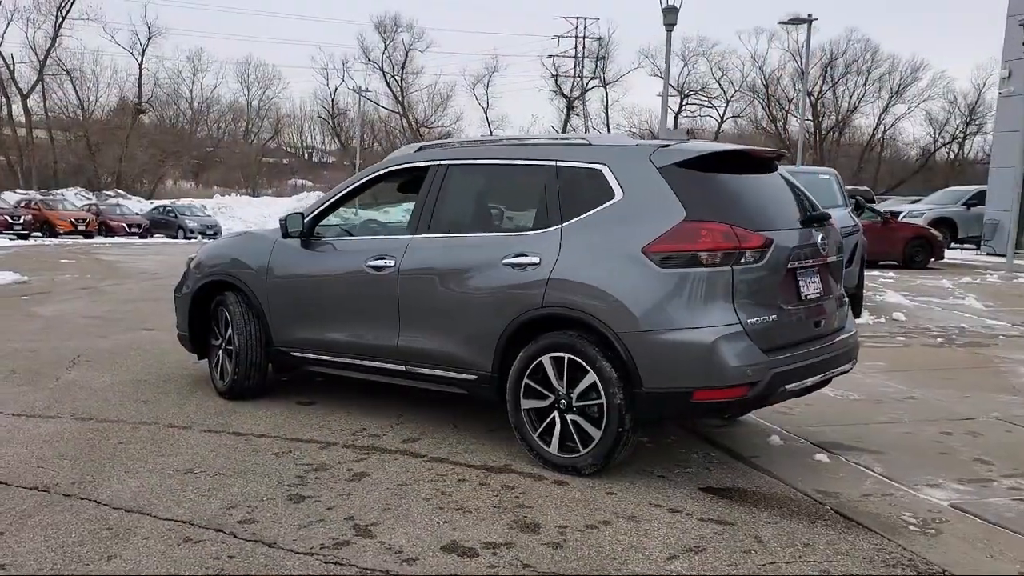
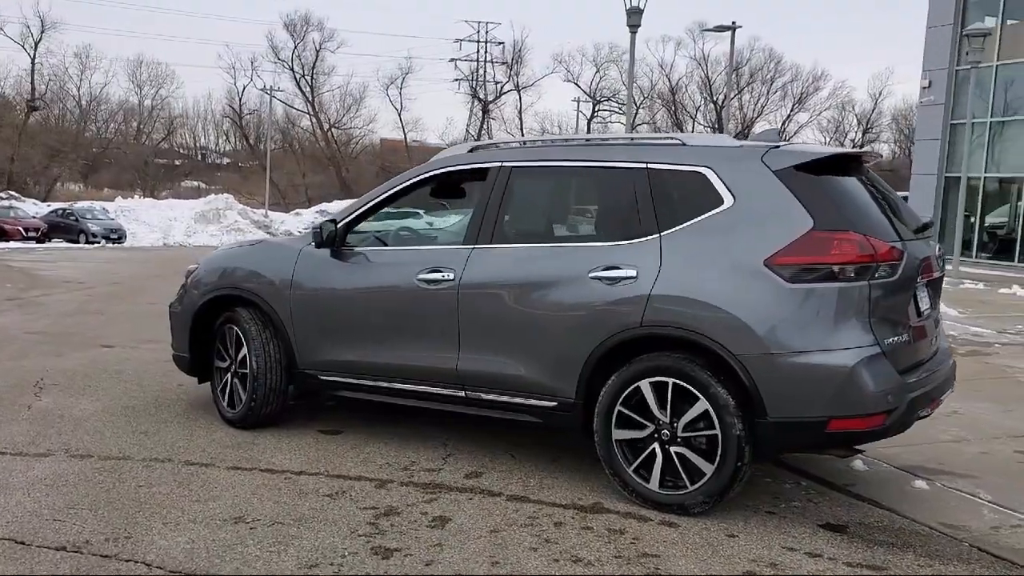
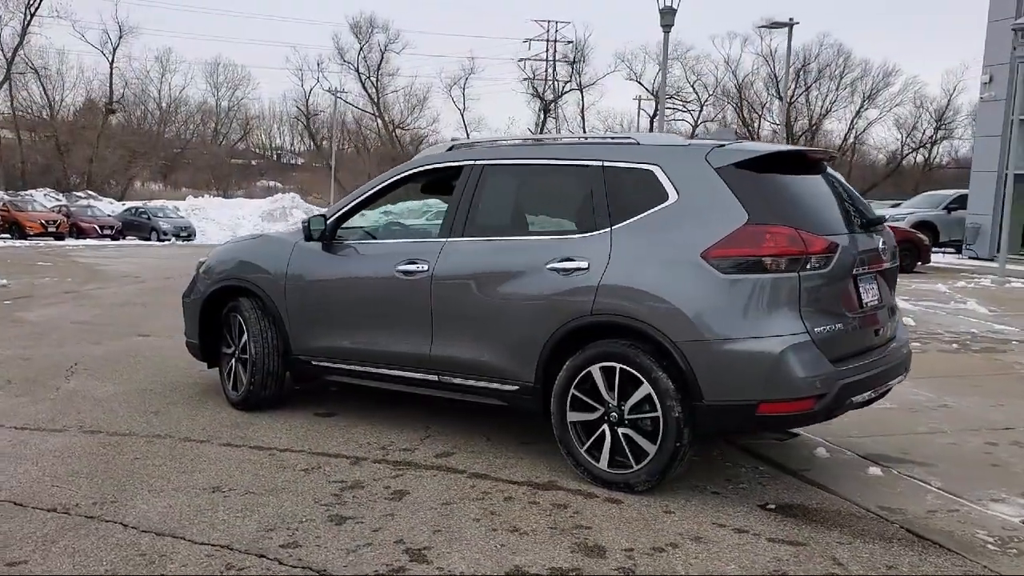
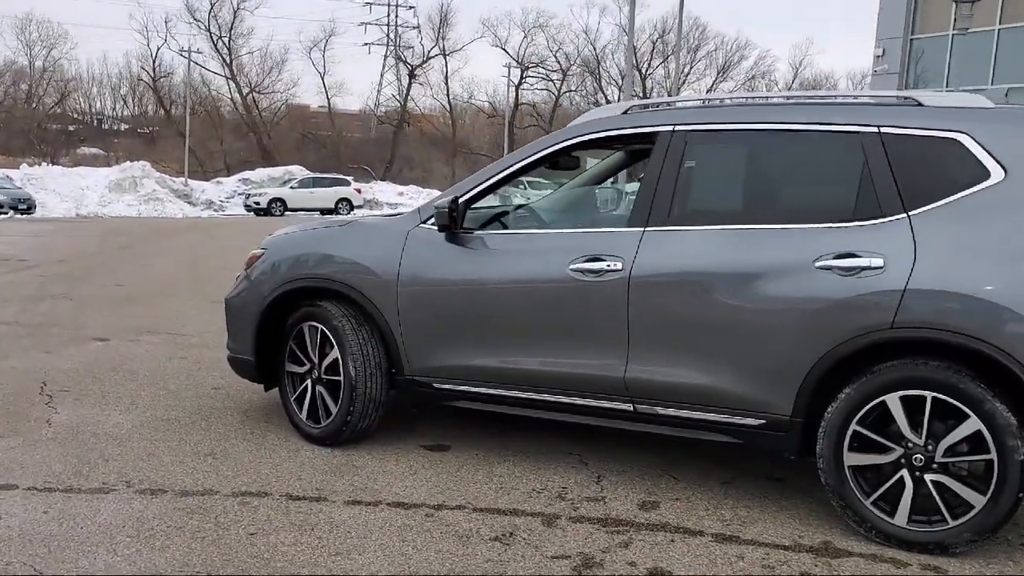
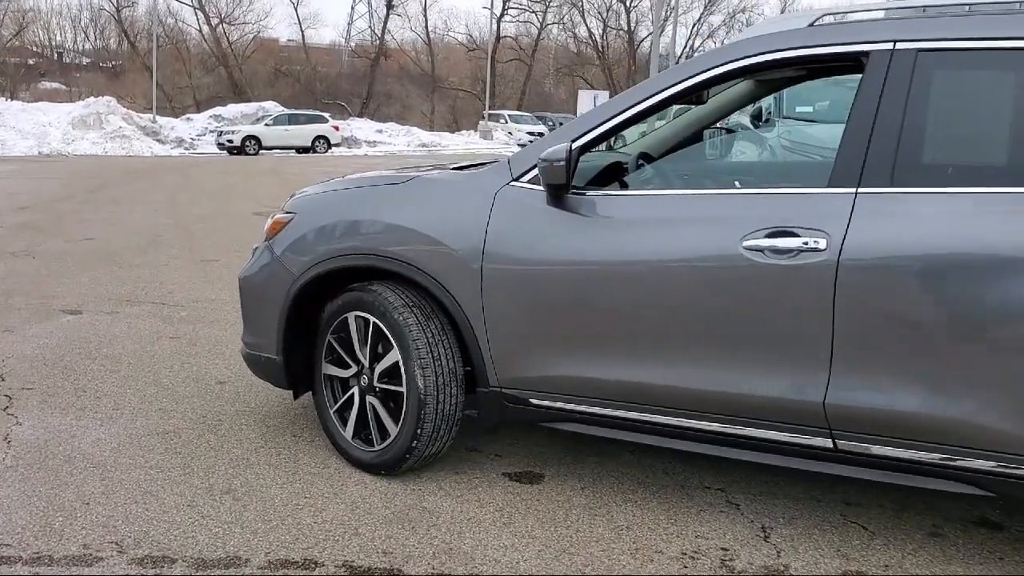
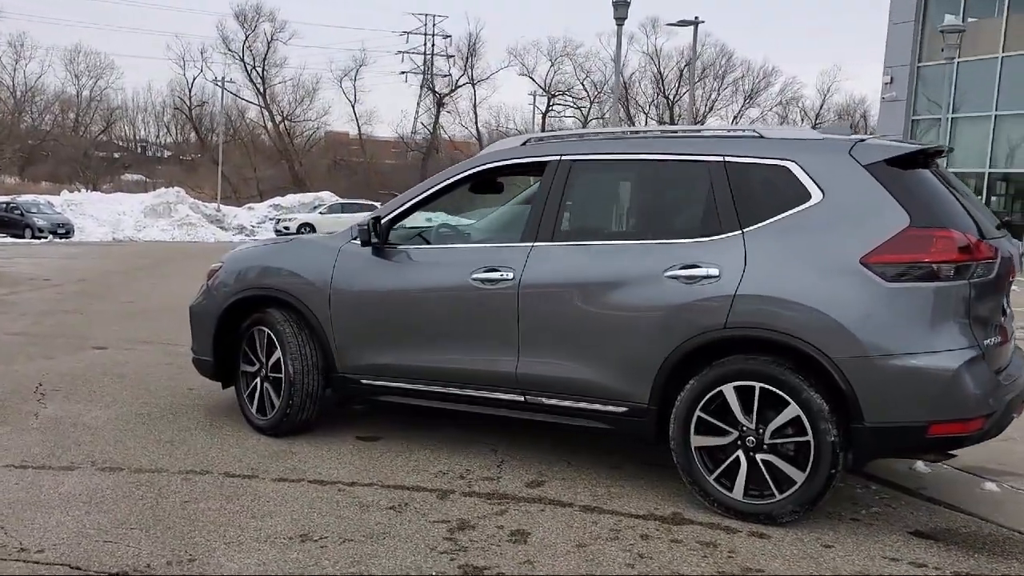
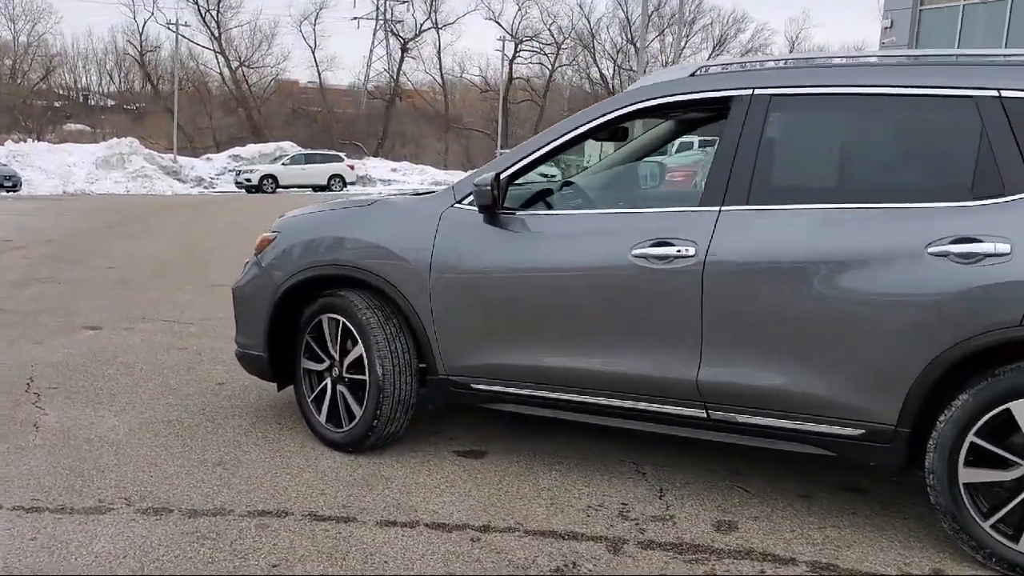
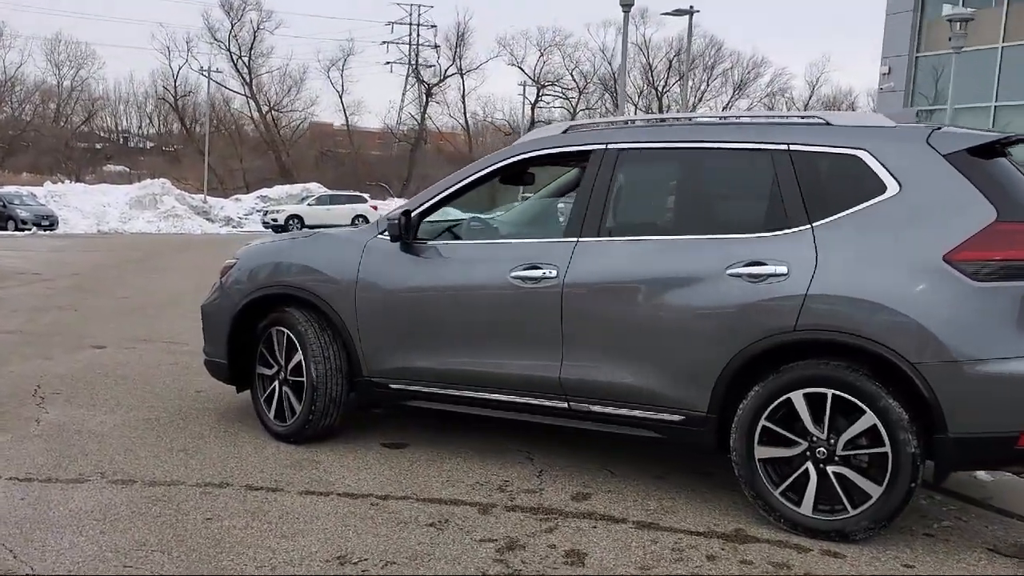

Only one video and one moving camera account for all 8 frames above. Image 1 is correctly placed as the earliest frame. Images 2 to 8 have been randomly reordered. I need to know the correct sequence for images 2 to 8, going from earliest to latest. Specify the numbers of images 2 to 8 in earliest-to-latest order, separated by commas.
3, 2, 6, 8, 4, 7, 5
